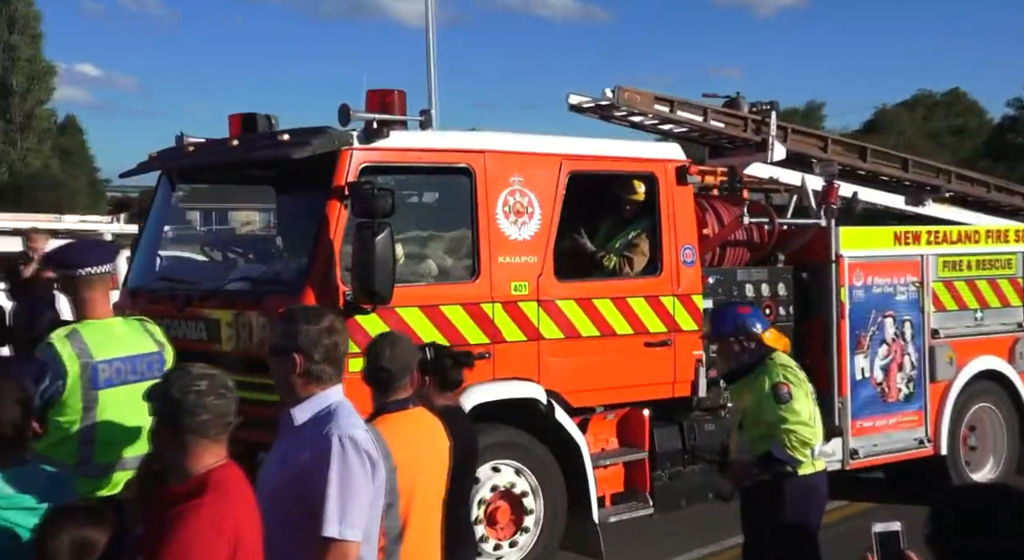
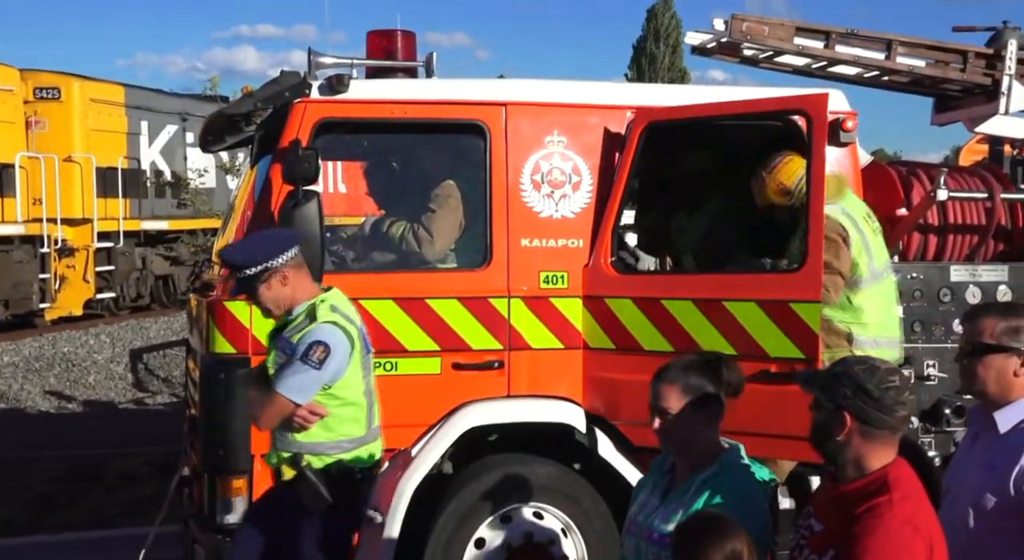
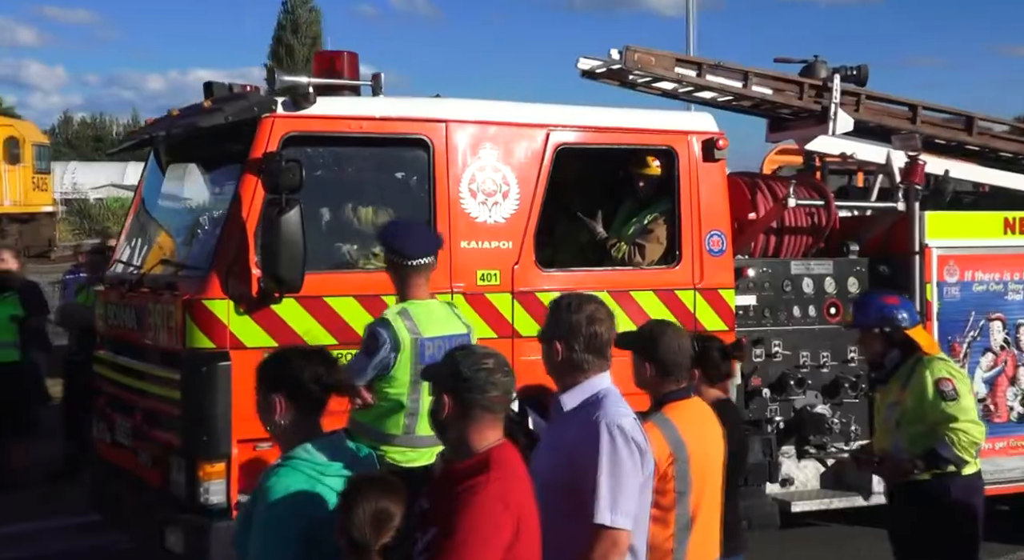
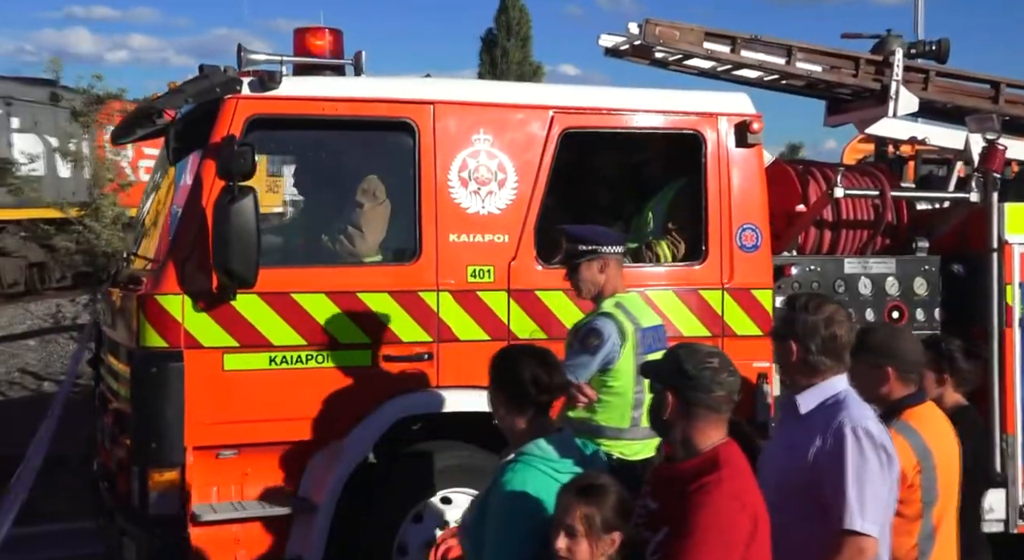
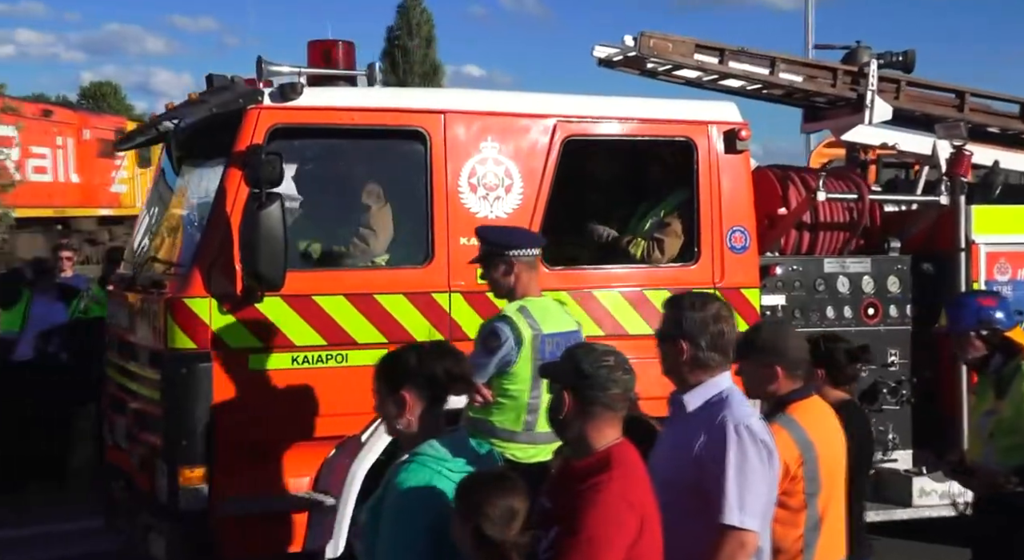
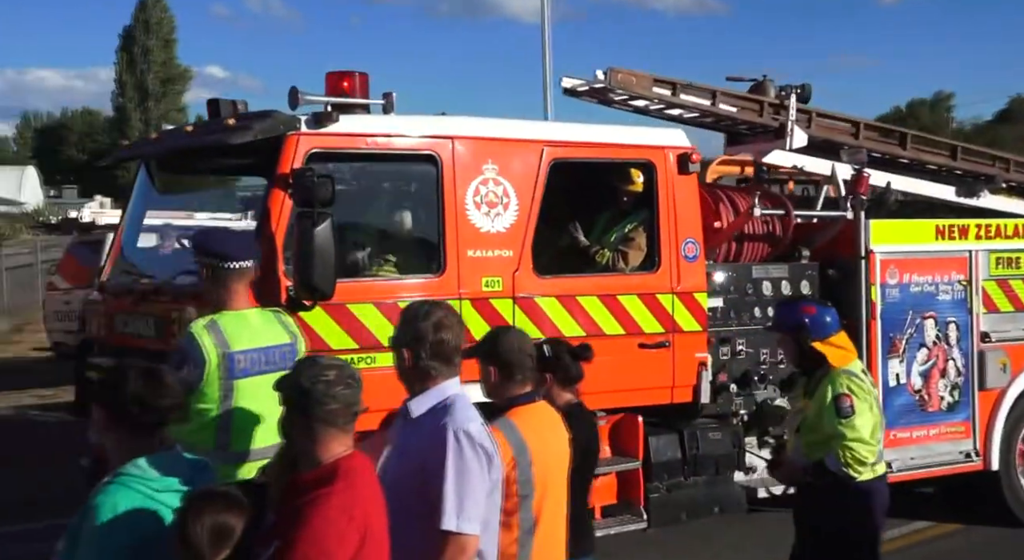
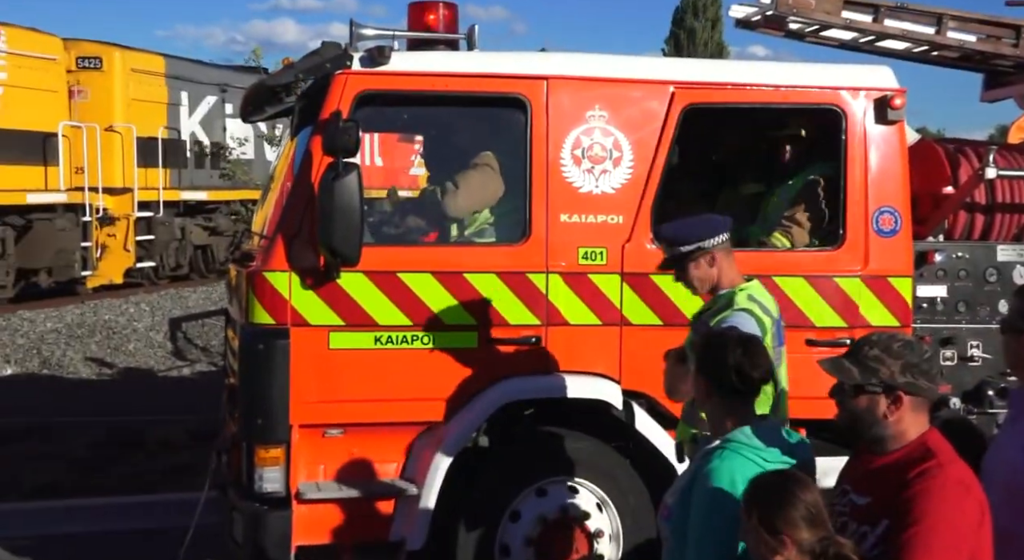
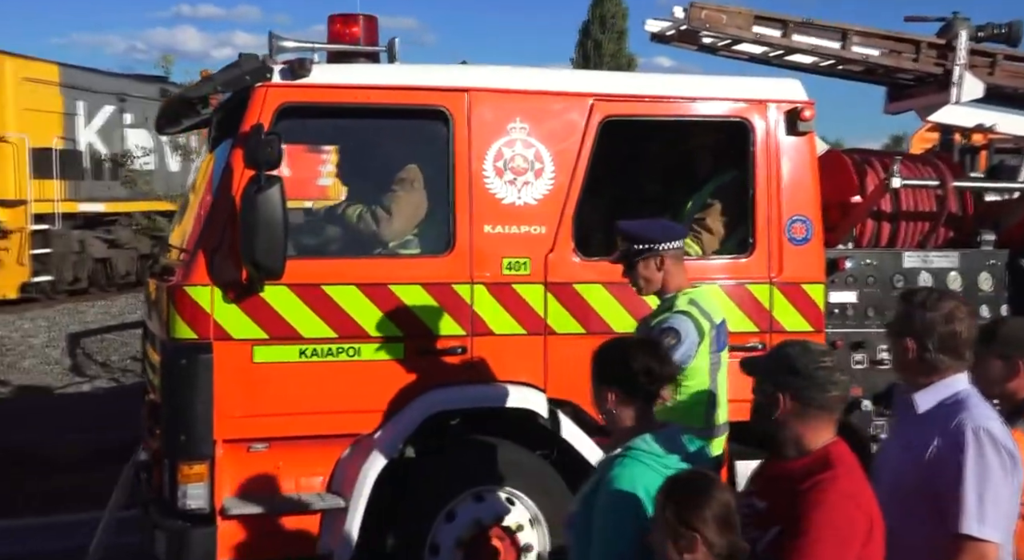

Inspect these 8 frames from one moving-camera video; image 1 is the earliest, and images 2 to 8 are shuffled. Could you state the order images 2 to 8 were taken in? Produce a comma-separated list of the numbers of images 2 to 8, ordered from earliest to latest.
6, 3, 5, 4, 8, 7, 2
